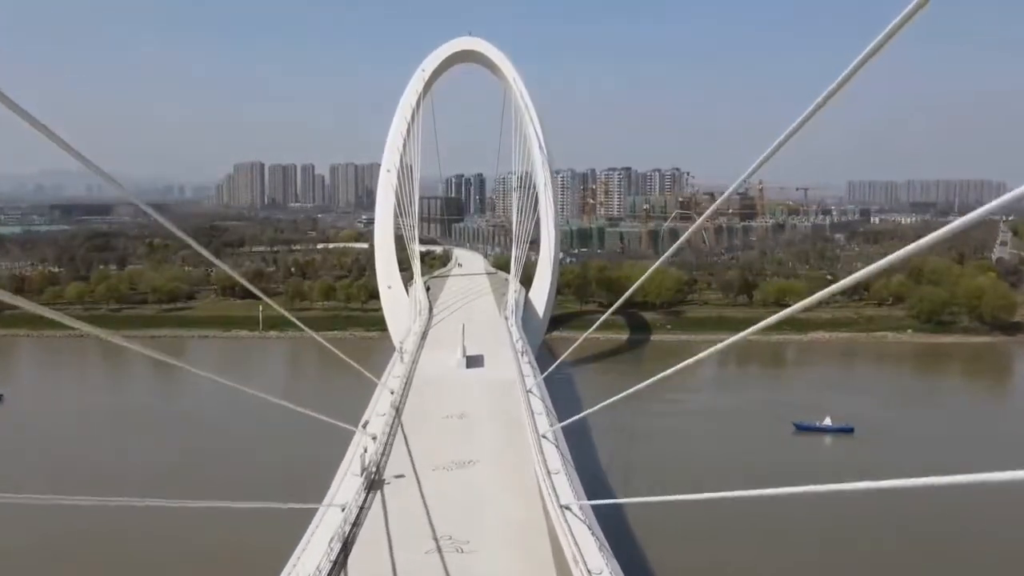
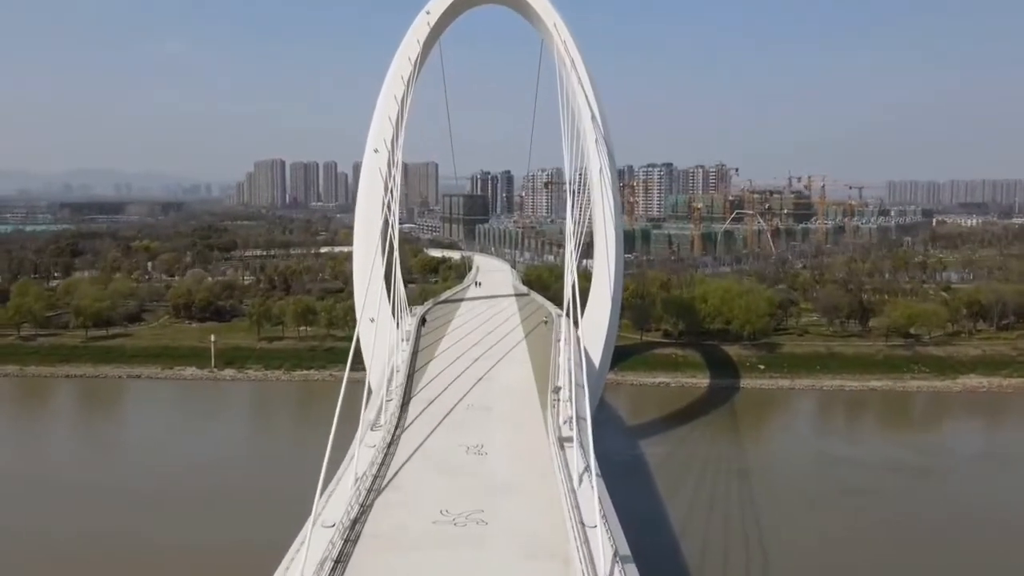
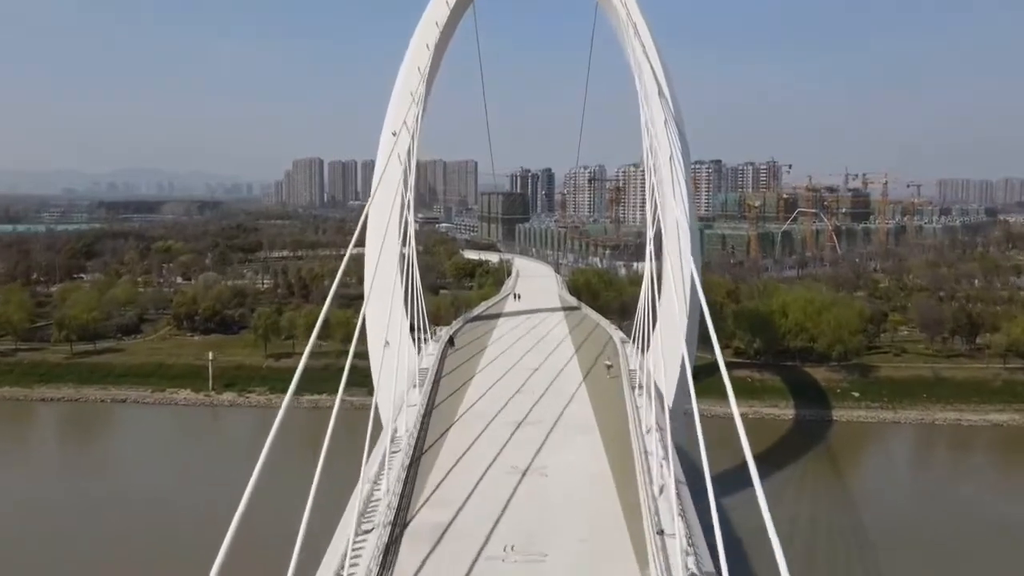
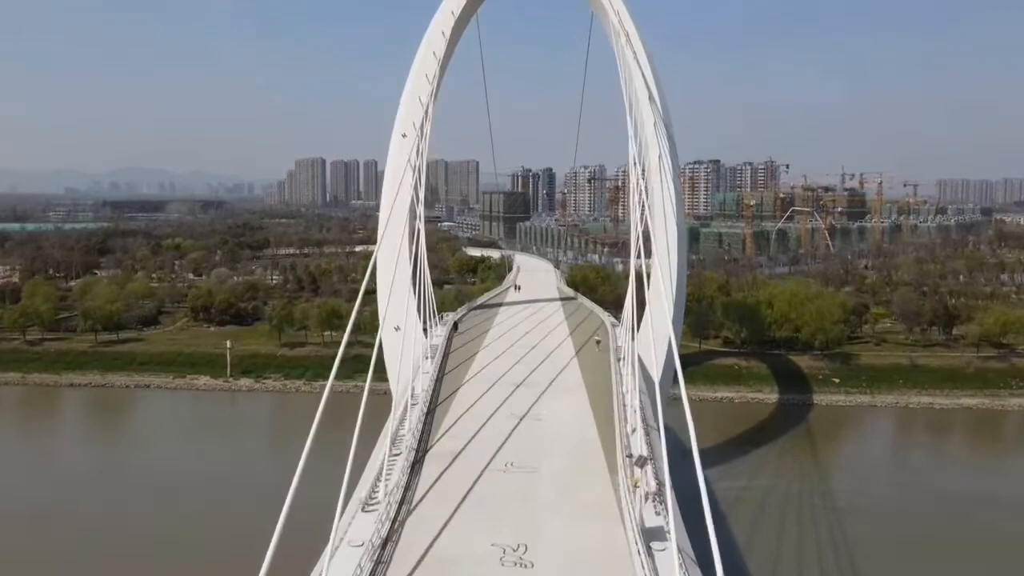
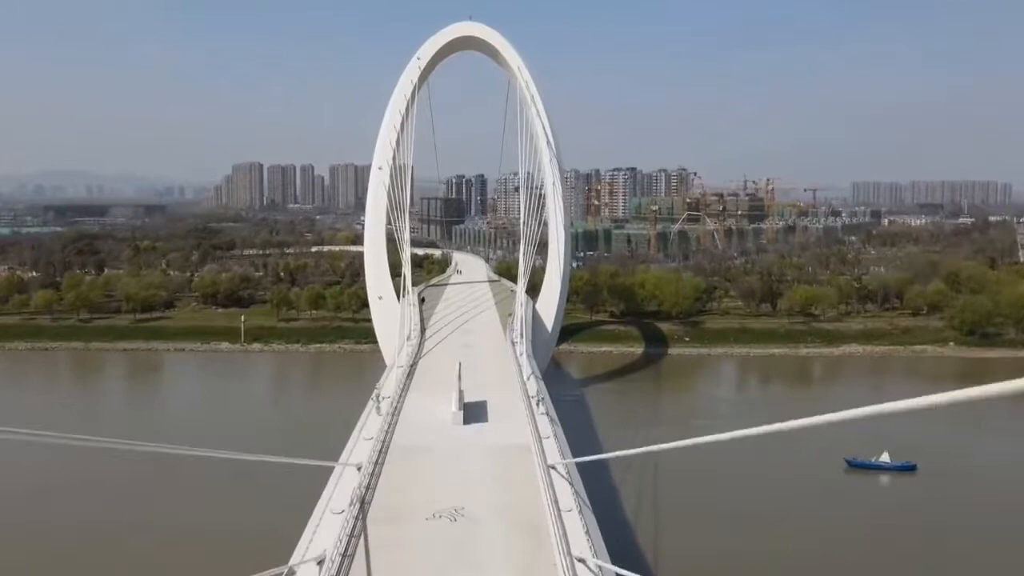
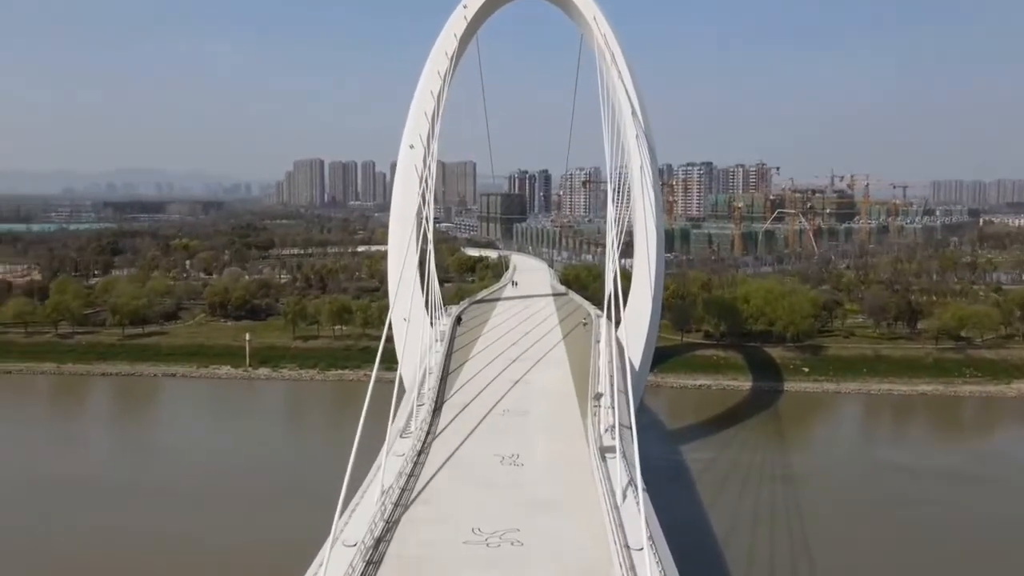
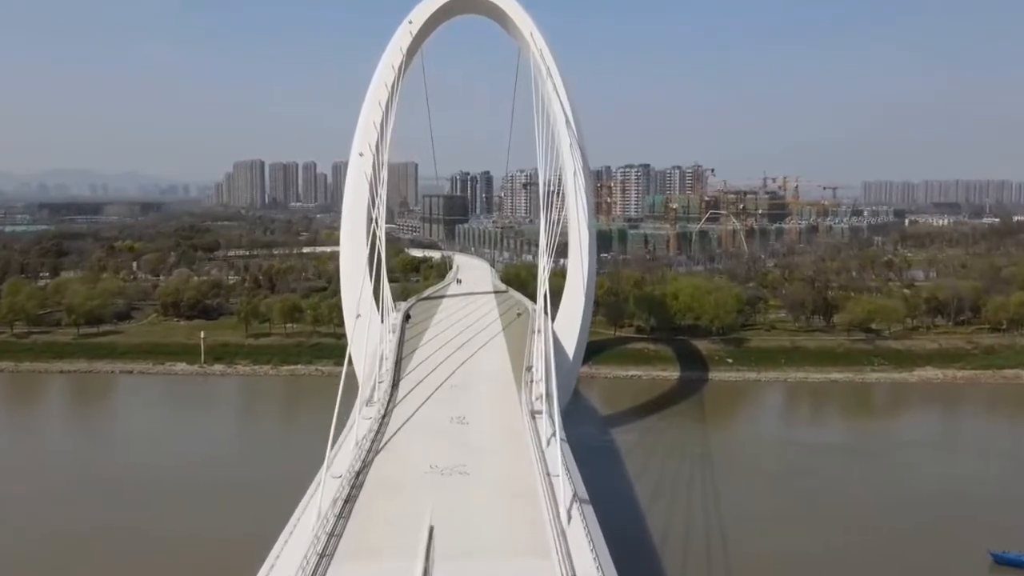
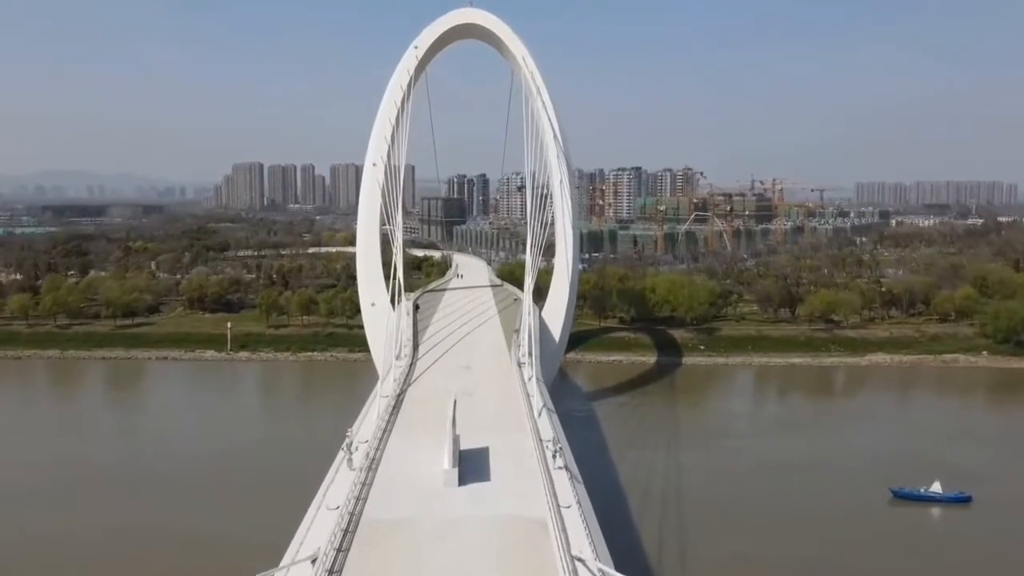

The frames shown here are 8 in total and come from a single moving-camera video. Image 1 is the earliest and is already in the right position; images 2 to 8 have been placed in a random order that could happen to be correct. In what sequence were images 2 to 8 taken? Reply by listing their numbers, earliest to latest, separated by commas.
5, 8, 7, 2, 6, 4, 3
